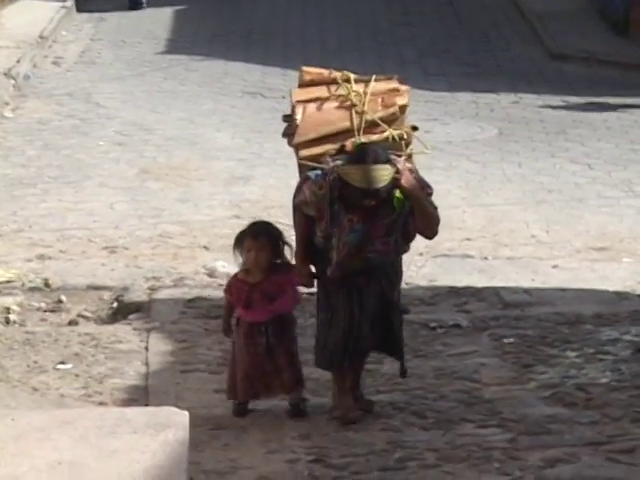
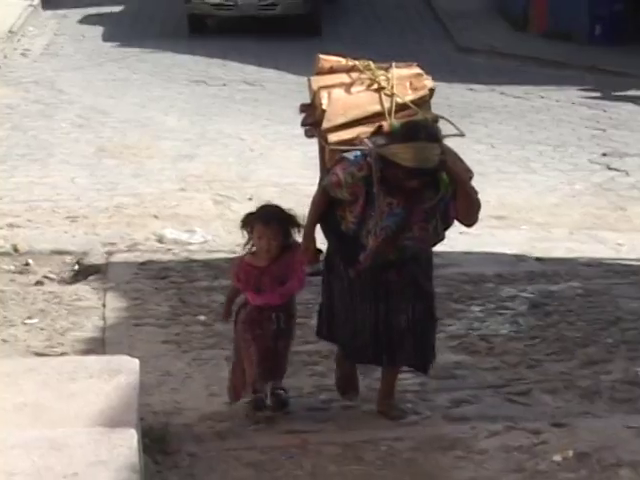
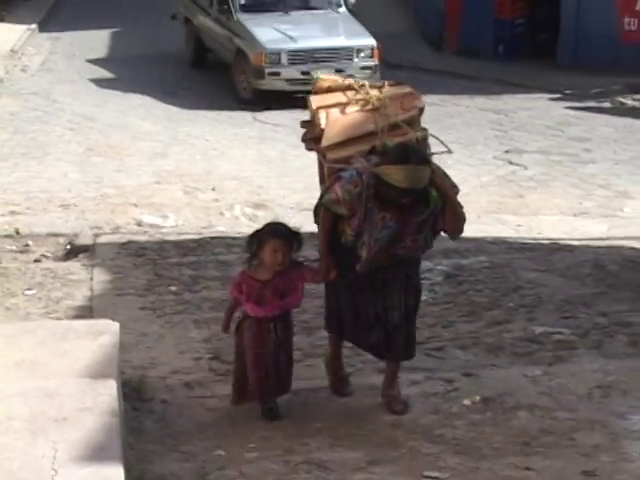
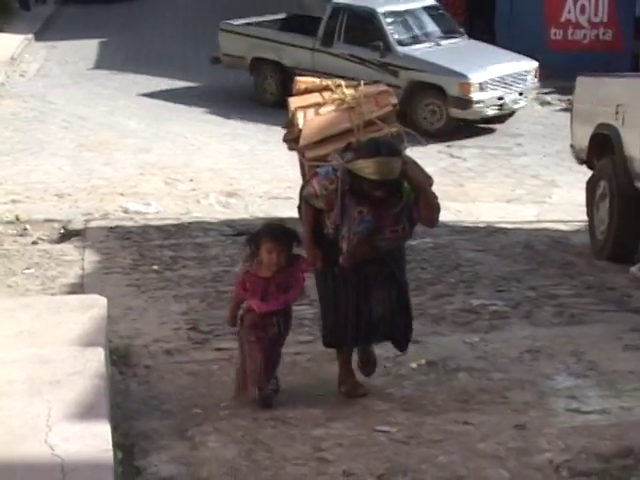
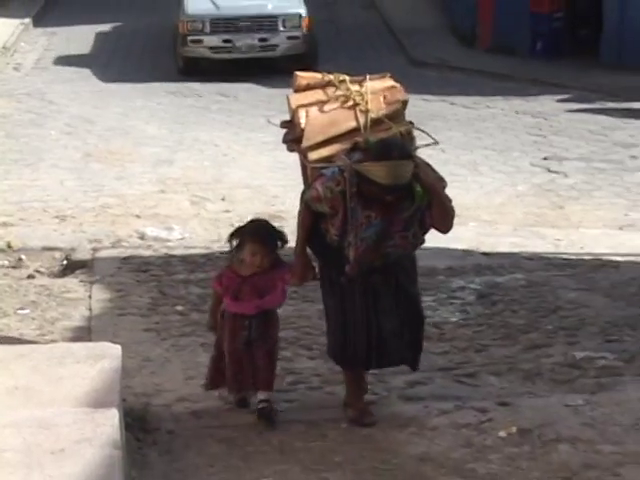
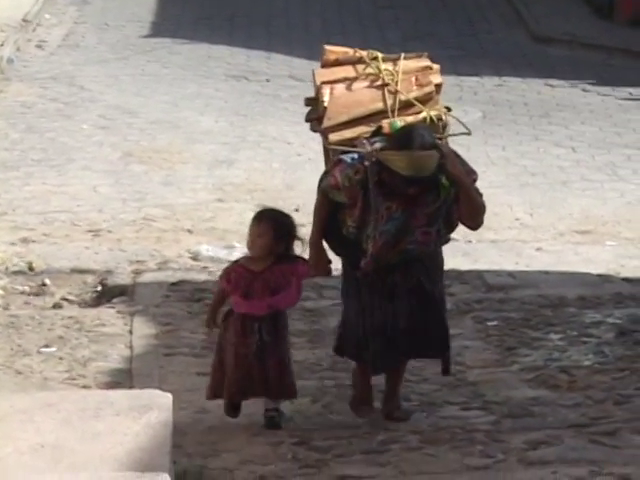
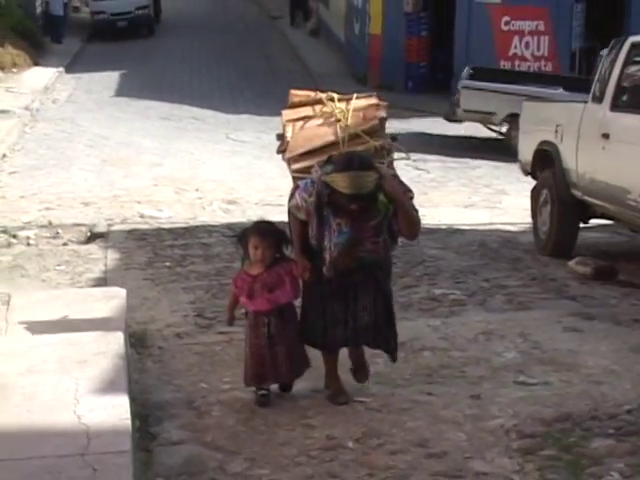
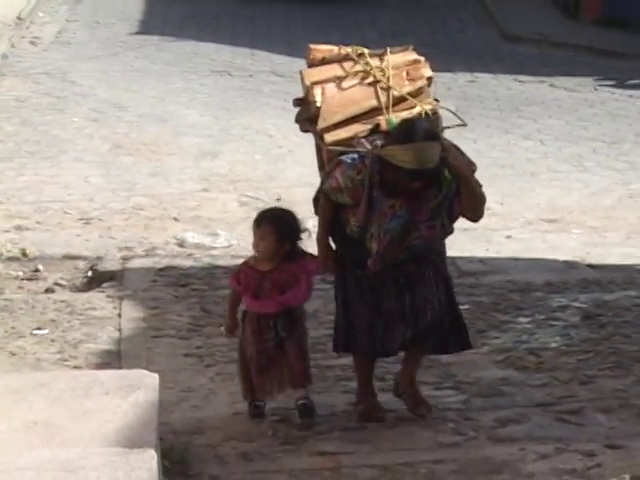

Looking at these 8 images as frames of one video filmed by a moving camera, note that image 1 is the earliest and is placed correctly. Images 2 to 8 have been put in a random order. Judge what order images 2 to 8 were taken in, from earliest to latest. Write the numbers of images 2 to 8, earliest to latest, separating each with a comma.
6, 8, 2, 5, 3, 4, 7
